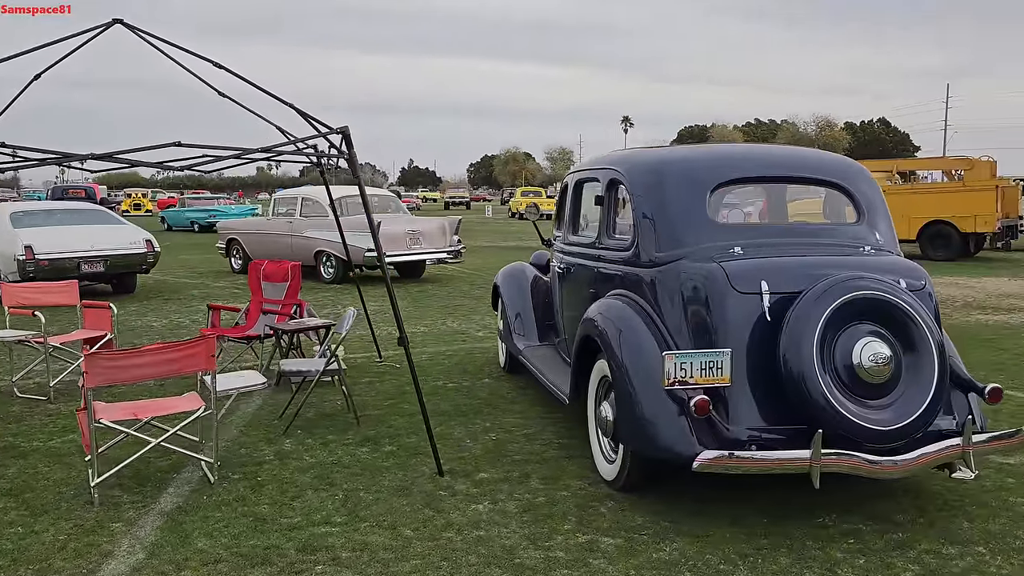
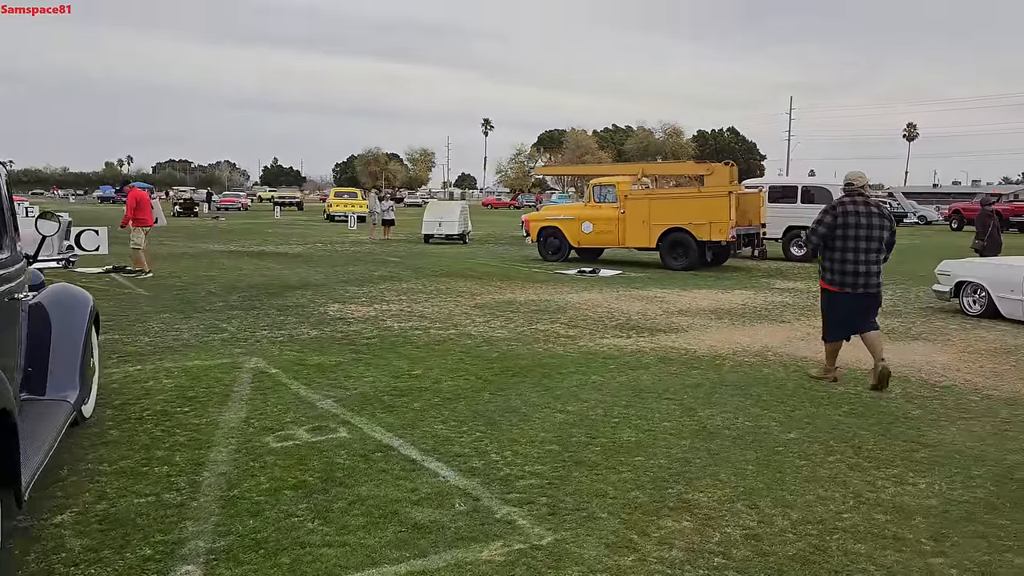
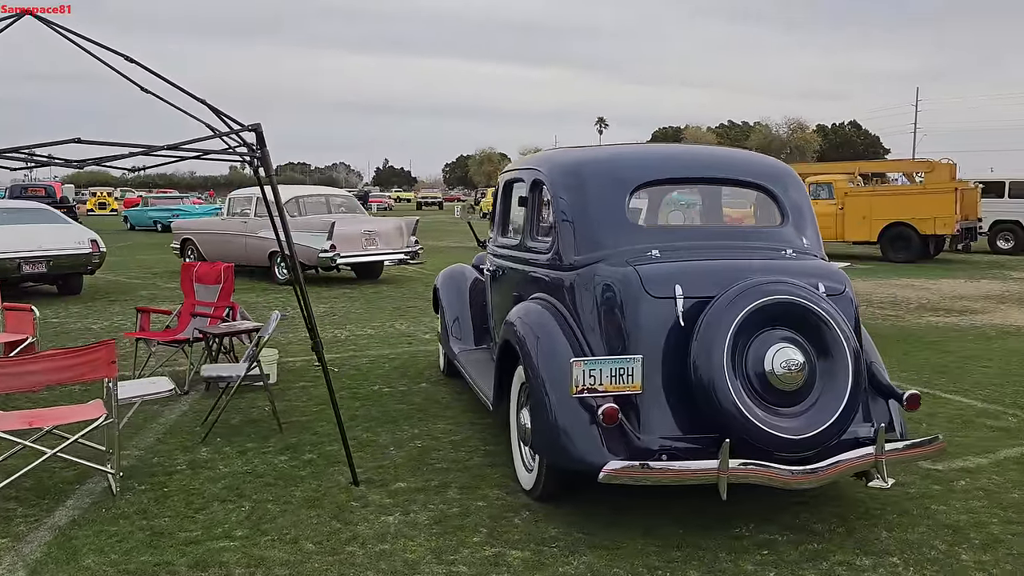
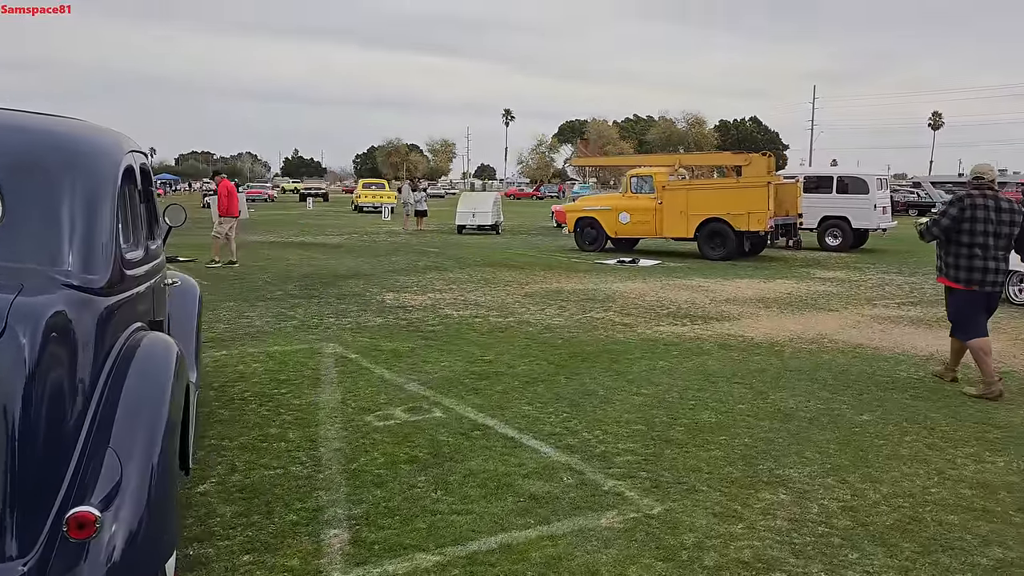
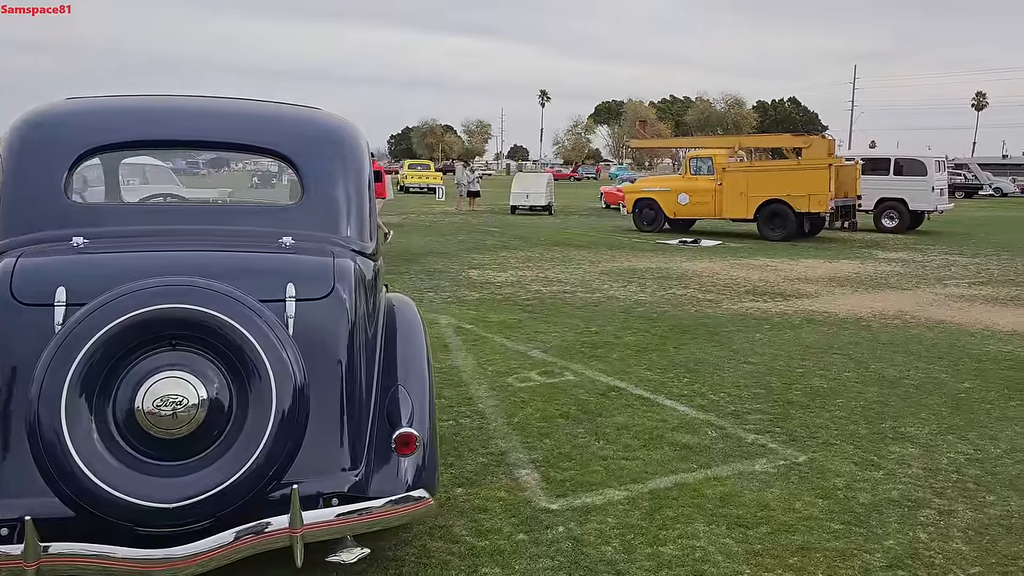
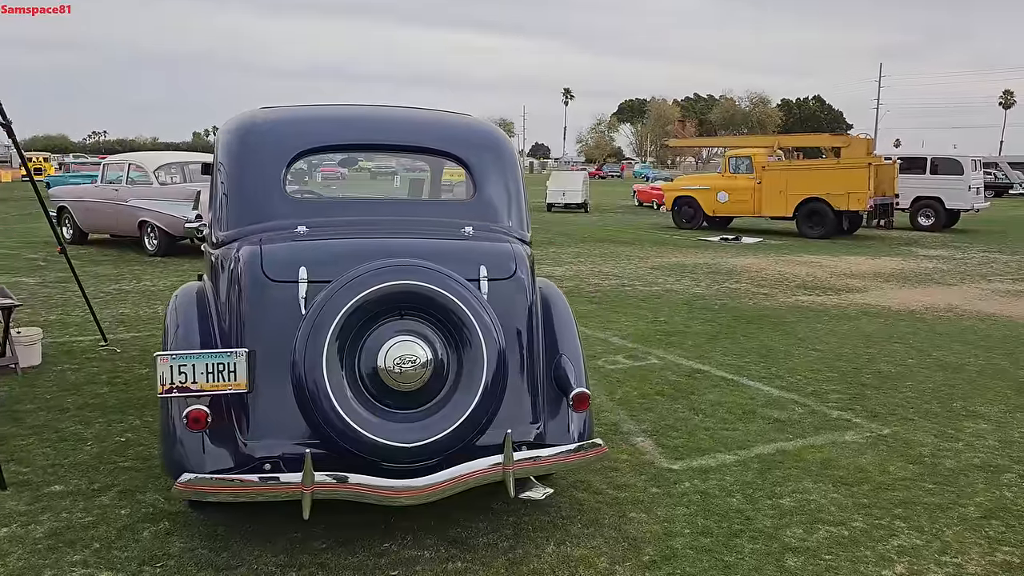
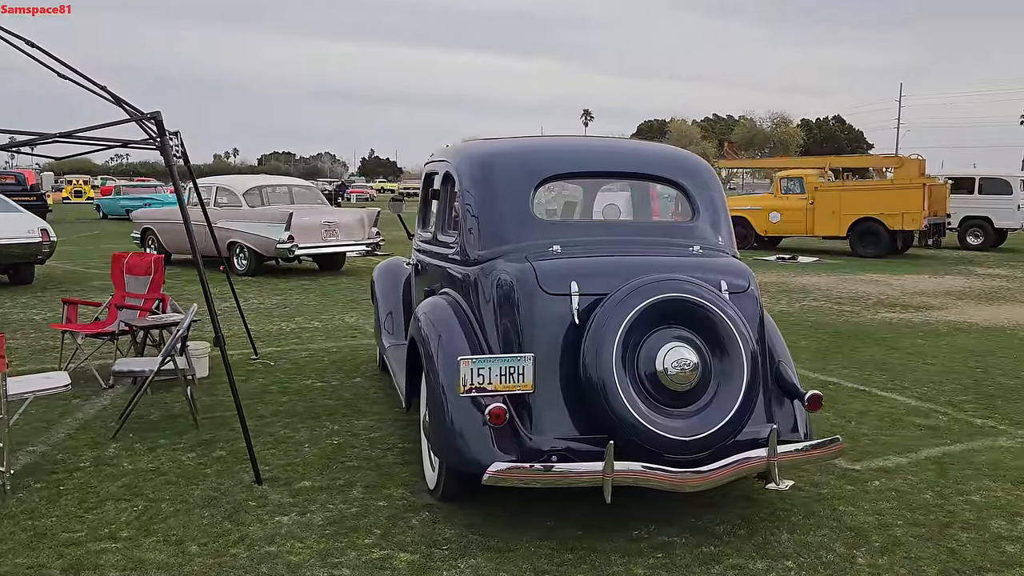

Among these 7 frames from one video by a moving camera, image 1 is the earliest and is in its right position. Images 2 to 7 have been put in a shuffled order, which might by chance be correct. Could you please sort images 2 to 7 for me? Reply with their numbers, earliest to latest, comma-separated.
3, 7, 6, 5, 4, 2
